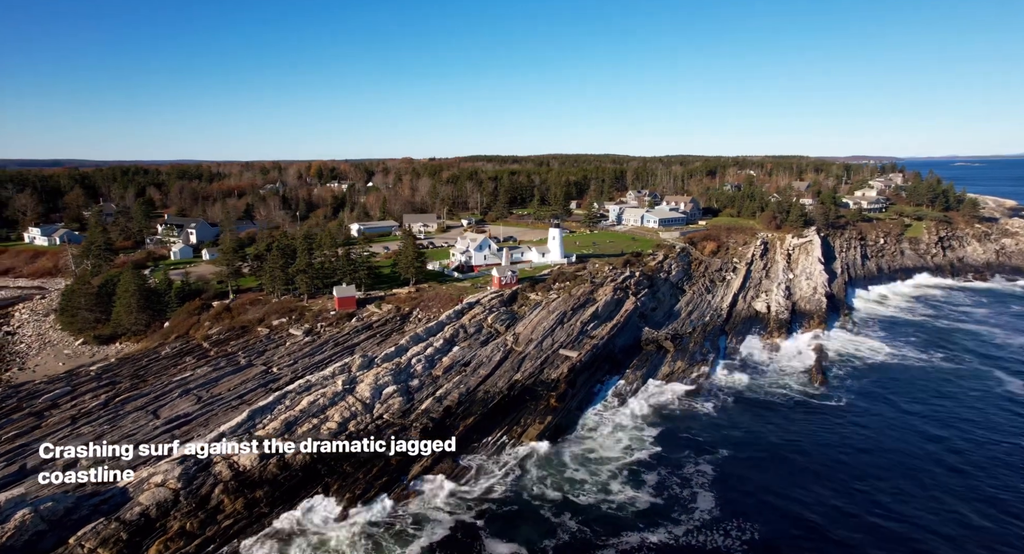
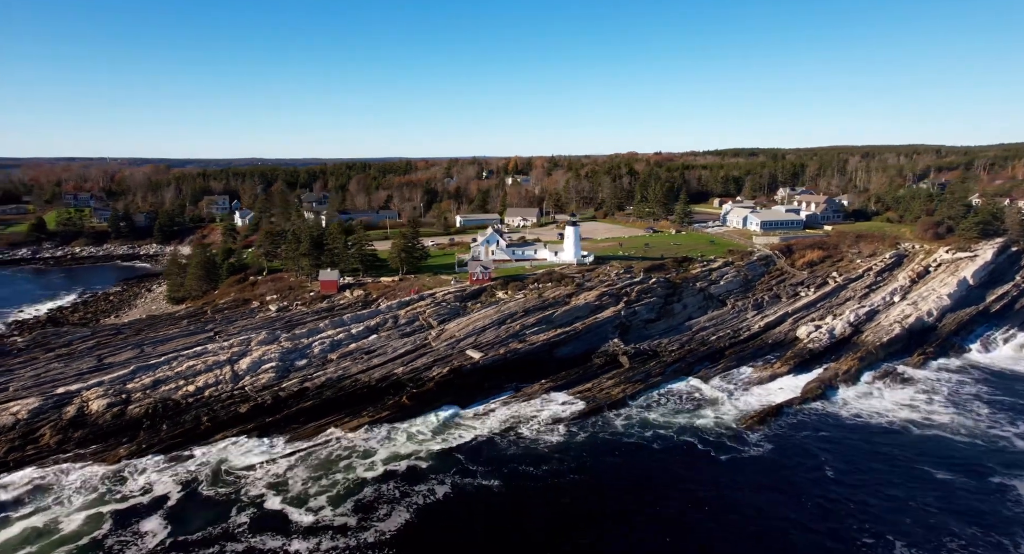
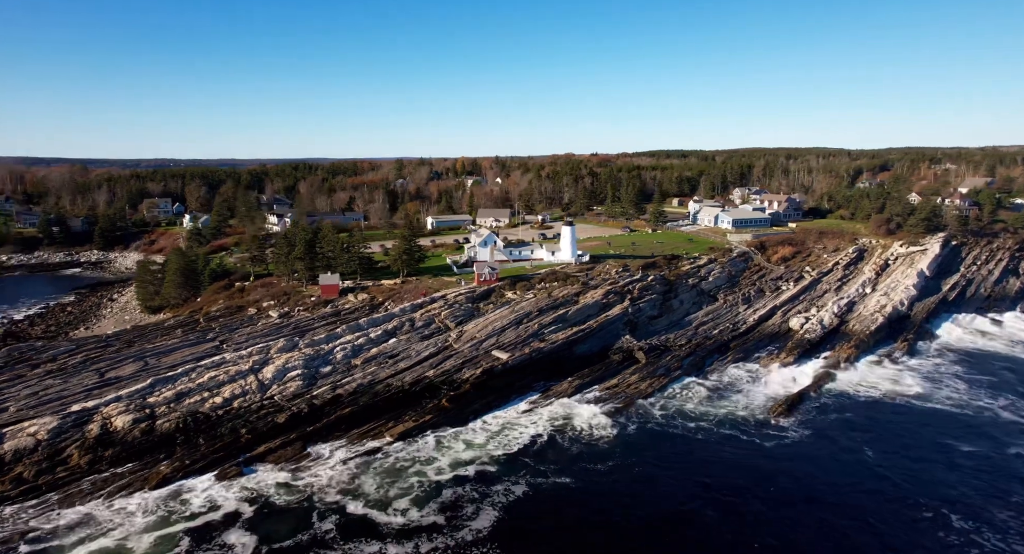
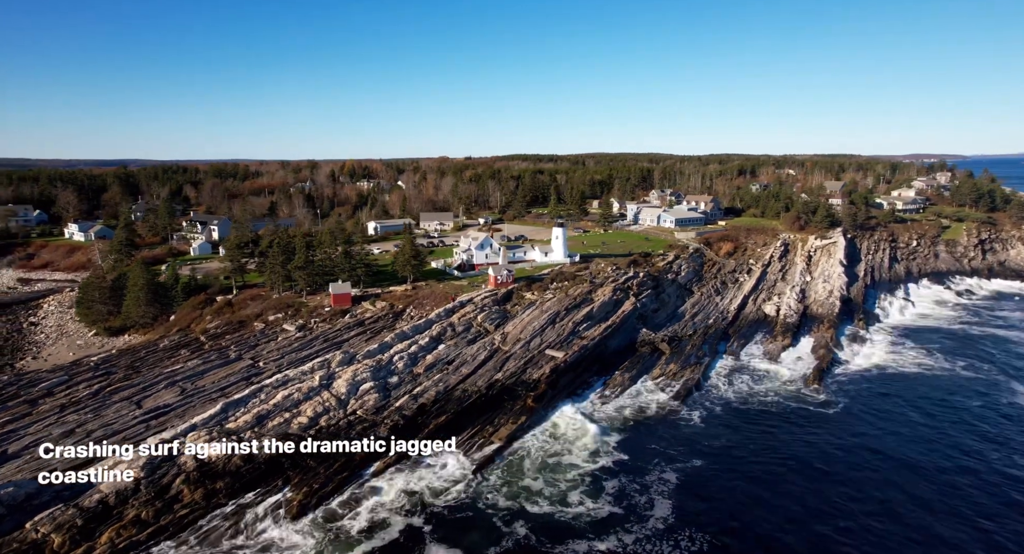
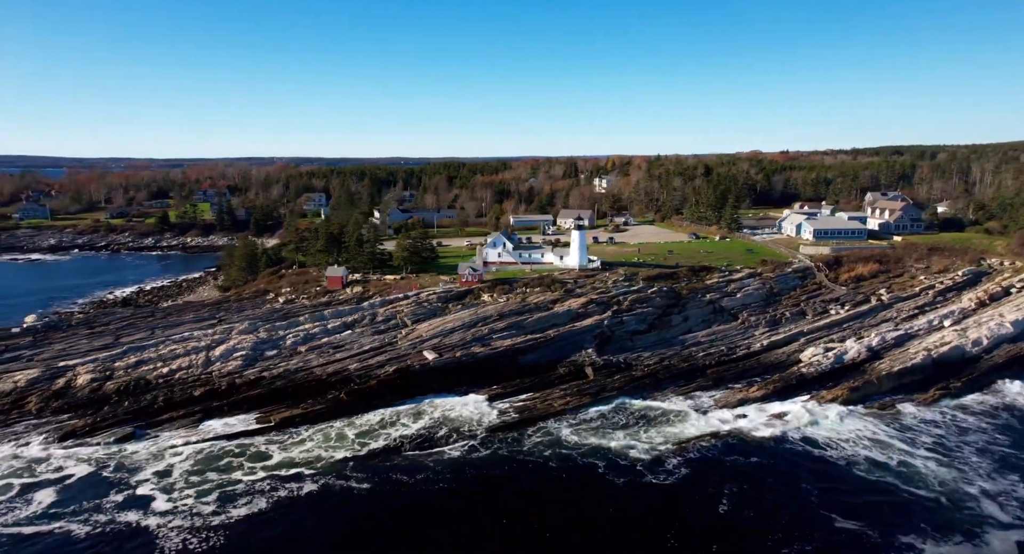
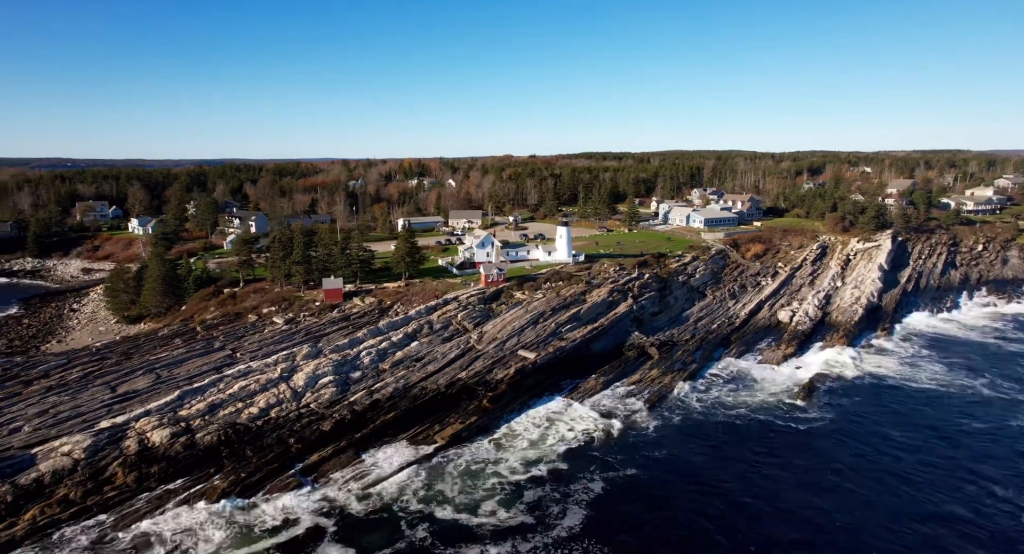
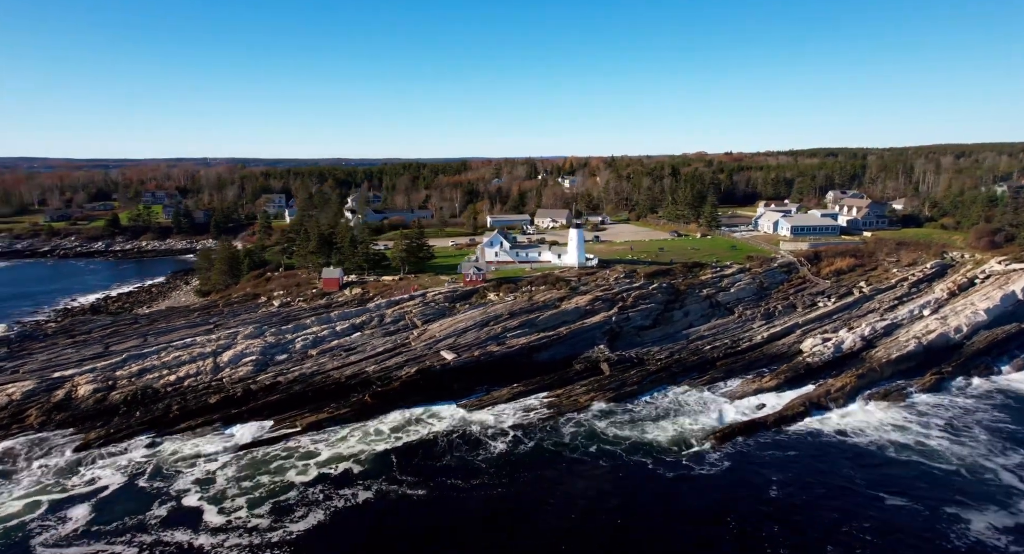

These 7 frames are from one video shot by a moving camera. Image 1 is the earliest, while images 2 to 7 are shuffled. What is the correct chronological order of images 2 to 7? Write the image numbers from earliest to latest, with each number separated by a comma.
4, 6, 3, 2, 7, 5
